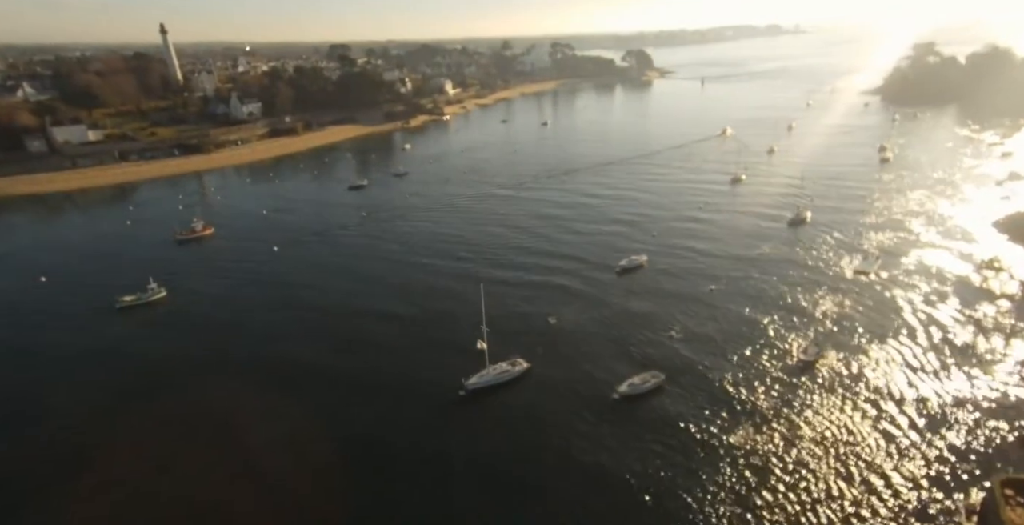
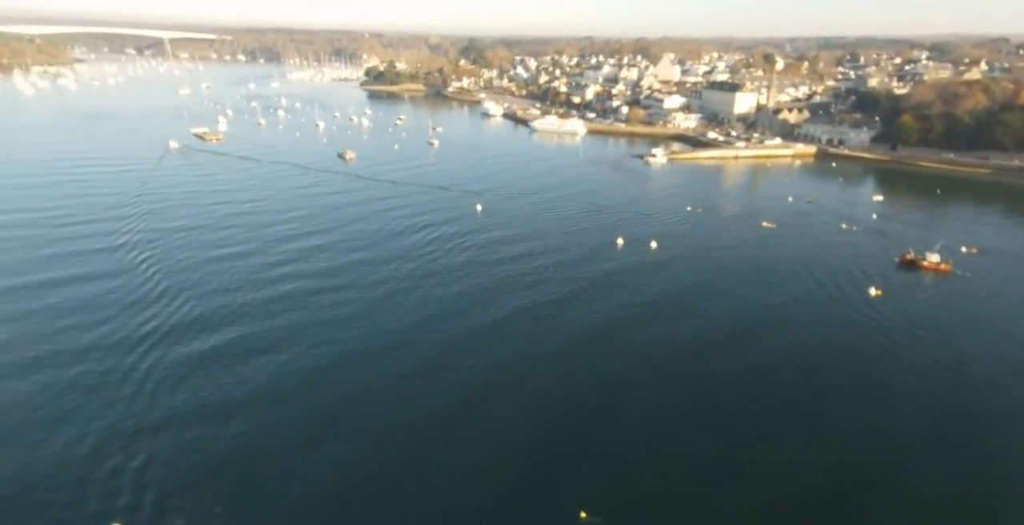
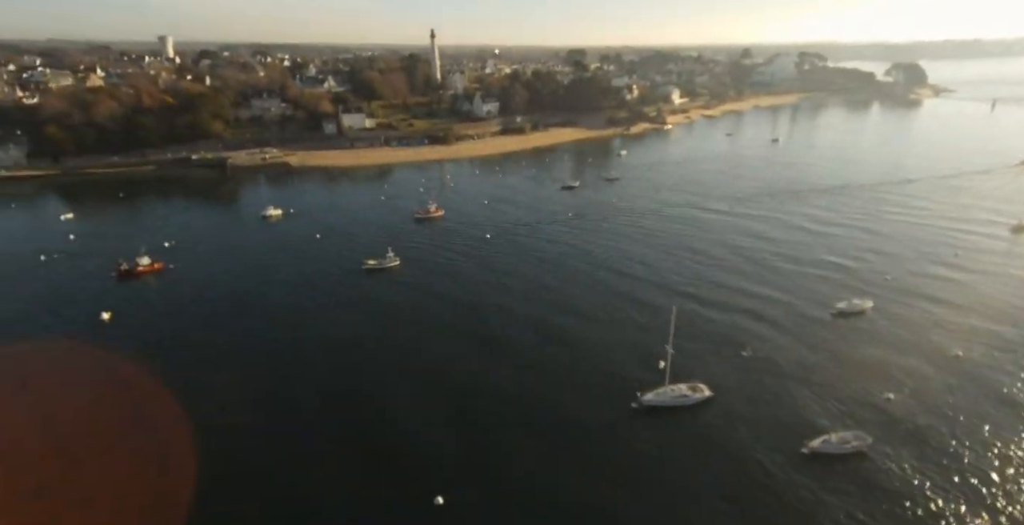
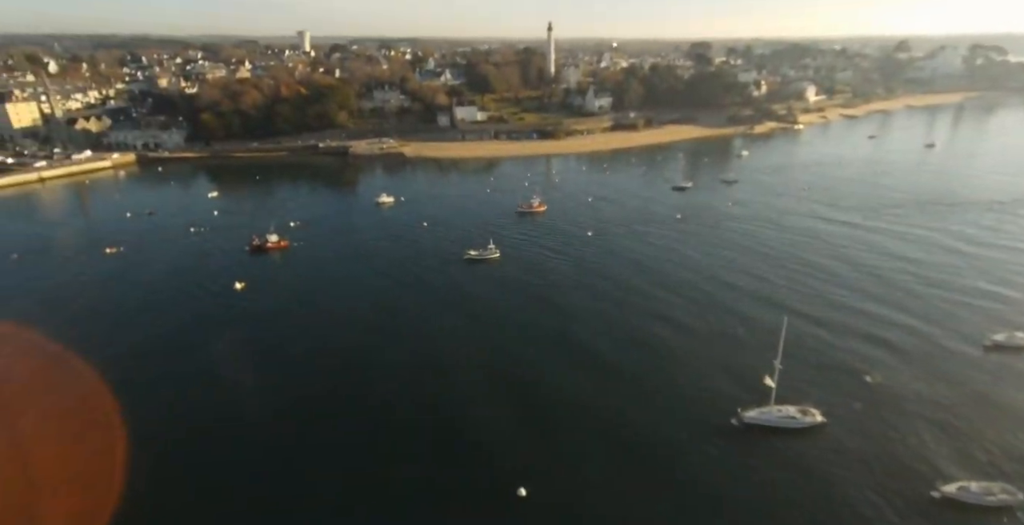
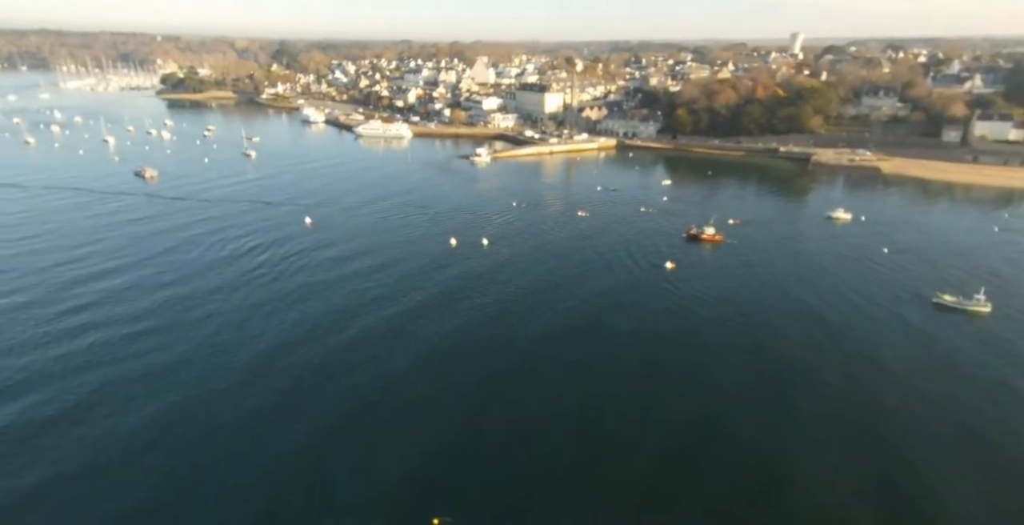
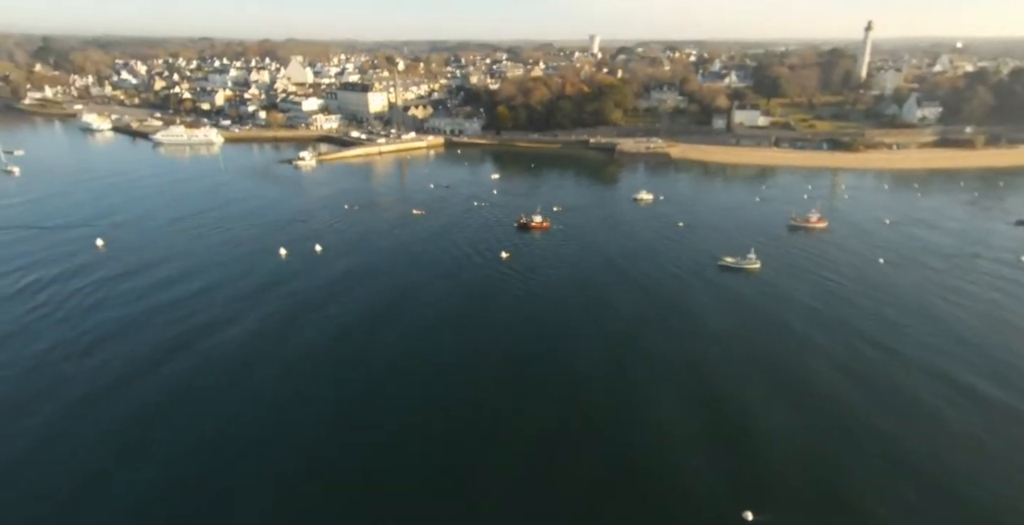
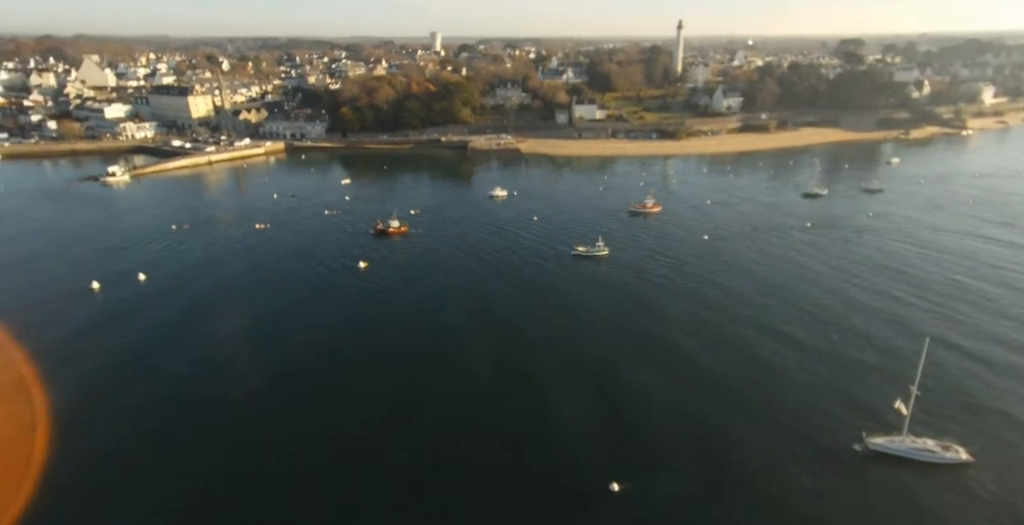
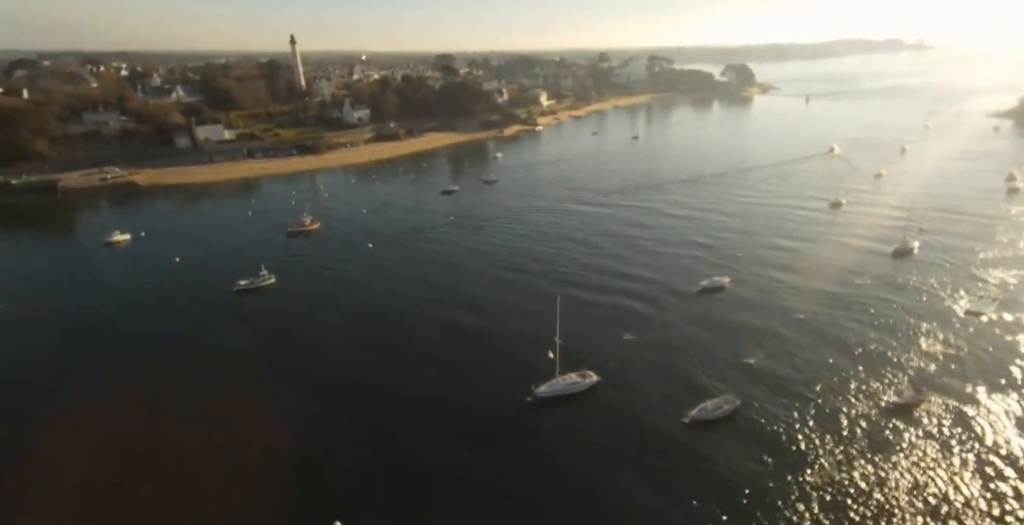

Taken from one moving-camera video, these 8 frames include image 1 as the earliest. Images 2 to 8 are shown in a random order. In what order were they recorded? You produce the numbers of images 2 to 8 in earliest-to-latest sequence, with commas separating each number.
8, 3, 4, 7, 6, 5, 2
